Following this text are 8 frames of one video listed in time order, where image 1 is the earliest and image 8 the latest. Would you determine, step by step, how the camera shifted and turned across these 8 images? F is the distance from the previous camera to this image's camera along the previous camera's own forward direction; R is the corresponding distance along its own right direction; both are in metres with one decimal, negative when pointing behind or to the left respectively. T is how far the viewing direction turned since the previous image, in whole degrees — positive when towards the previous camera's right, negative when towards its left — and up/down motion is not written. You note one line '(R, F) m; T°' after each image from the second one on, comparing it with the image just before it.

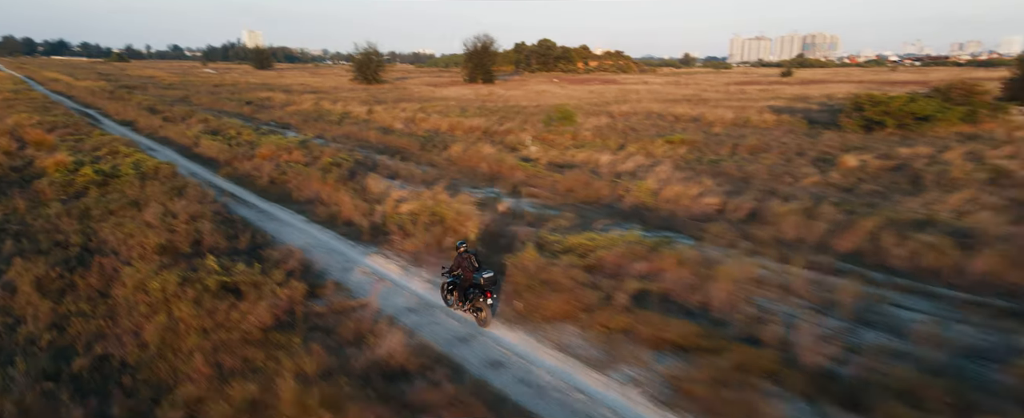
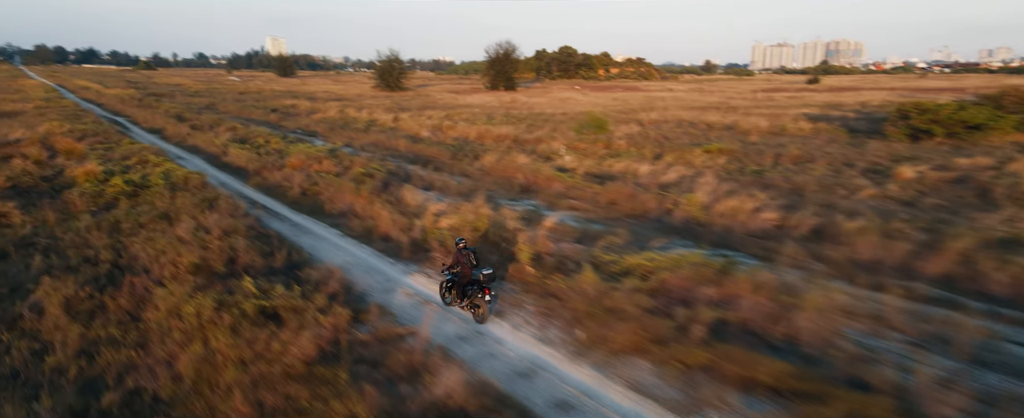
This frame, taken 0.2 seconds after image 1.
(-0.7, +0.7) m; -2°
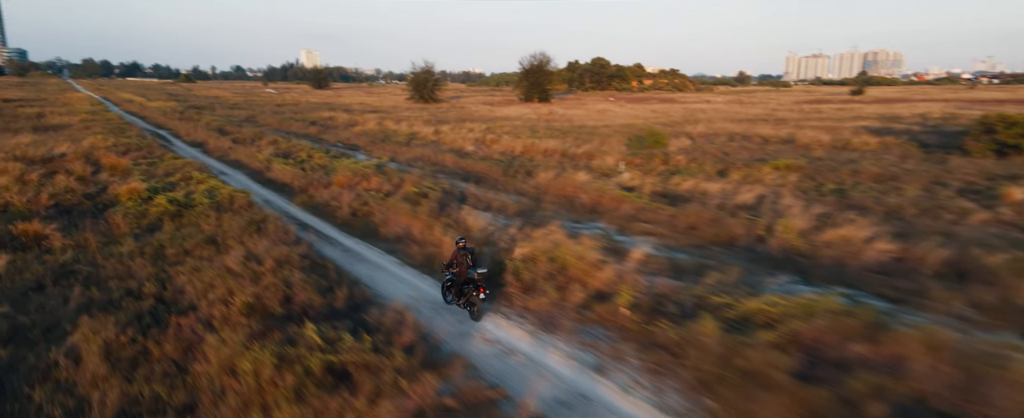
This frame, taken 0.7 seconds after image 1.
(-1.1, +1.2) m; -3°
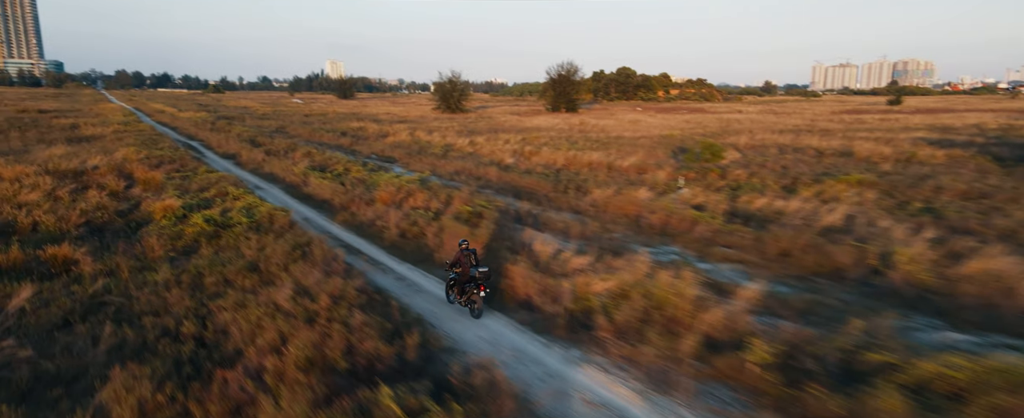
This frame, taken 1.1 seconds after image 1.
(-1.1, +1.2) m; -2°
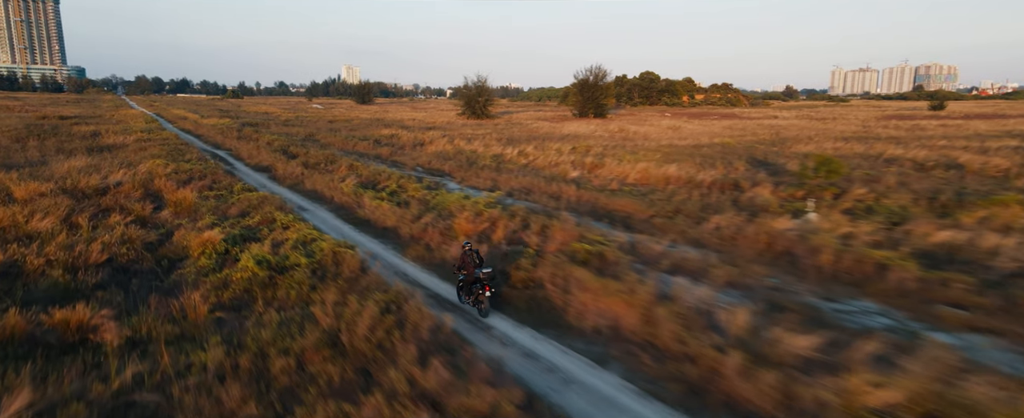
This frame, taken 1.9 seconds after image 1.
(-2.4, +2.6) m; -1°
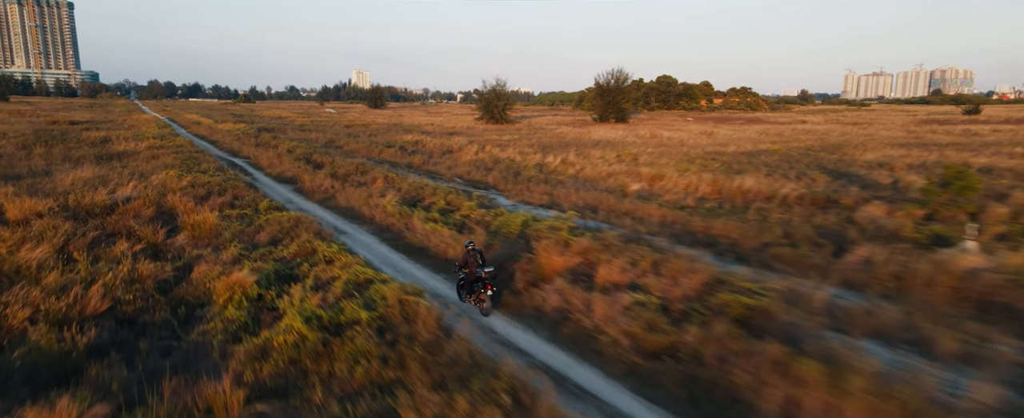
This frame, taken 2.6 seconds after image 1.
(-1.9, +2.4) m; -1°
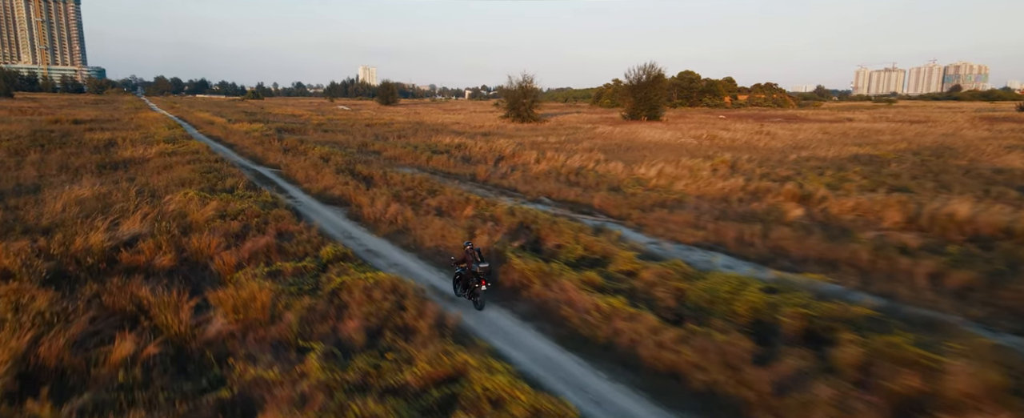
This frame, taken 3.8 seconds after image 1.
(-3.6, +4.5) m; -1°
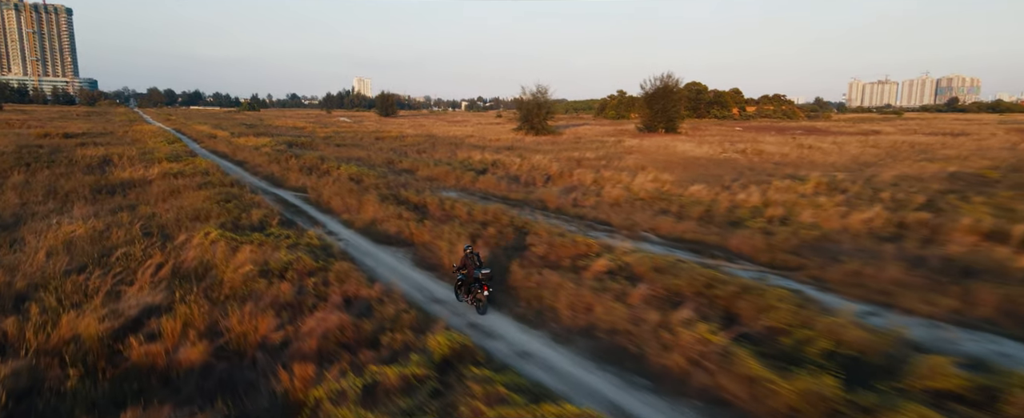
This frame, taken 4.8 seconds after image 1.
(-3.3, +3.6) m; +1°
